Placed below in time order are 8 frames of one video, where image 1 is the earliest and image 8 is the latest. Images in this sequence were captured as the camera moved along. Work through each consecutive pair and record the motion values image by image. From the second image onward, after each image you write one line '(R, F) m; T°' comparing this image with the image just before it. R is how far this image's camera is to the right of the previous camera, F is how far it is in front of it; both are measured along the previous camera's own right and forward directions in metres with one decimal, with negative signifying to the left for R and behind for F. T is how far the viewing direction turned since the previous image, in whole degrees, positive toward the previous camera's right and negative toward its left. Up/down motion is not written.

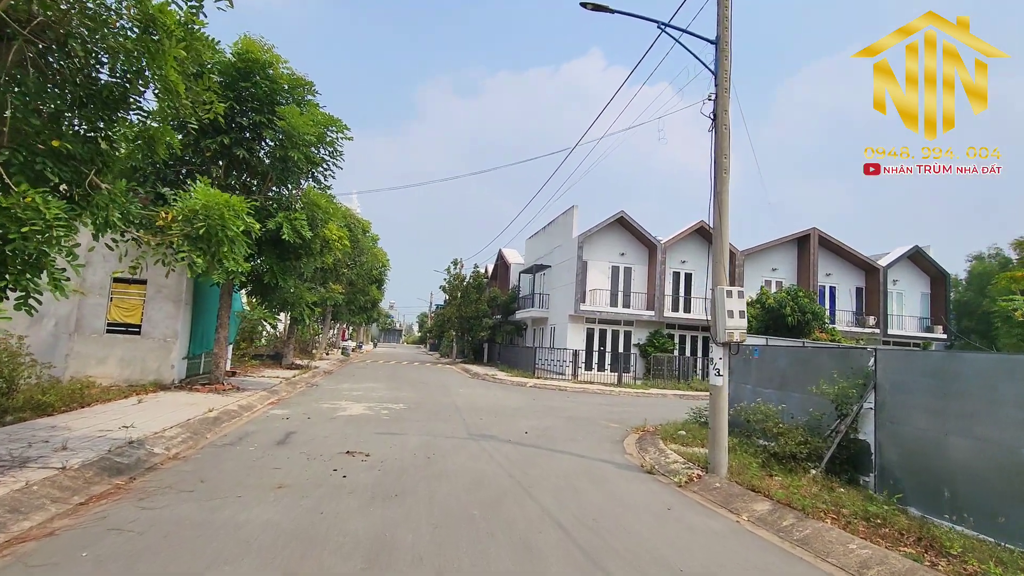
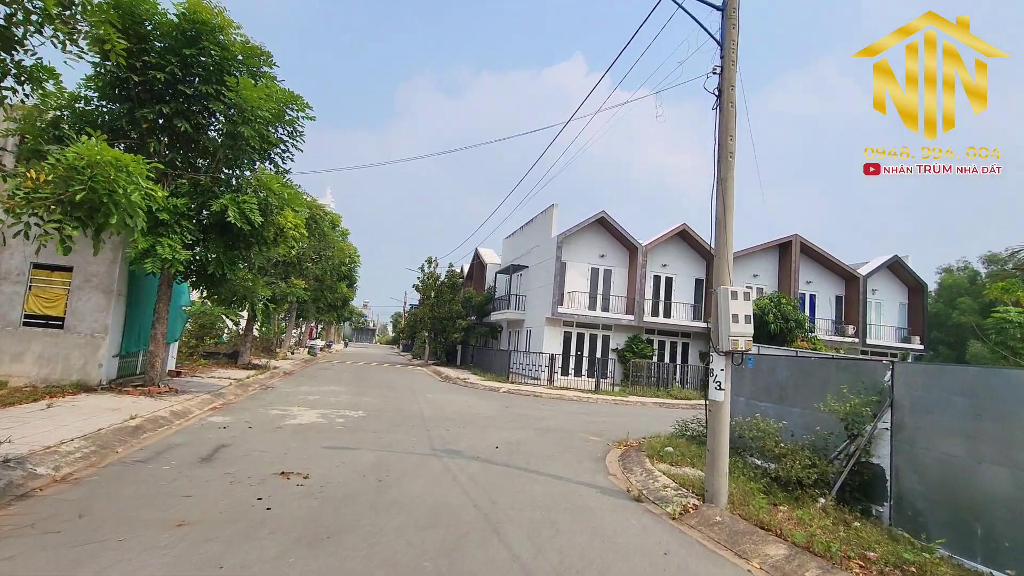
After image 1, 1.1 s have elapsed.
(+0.1, +1.1) m; +2°
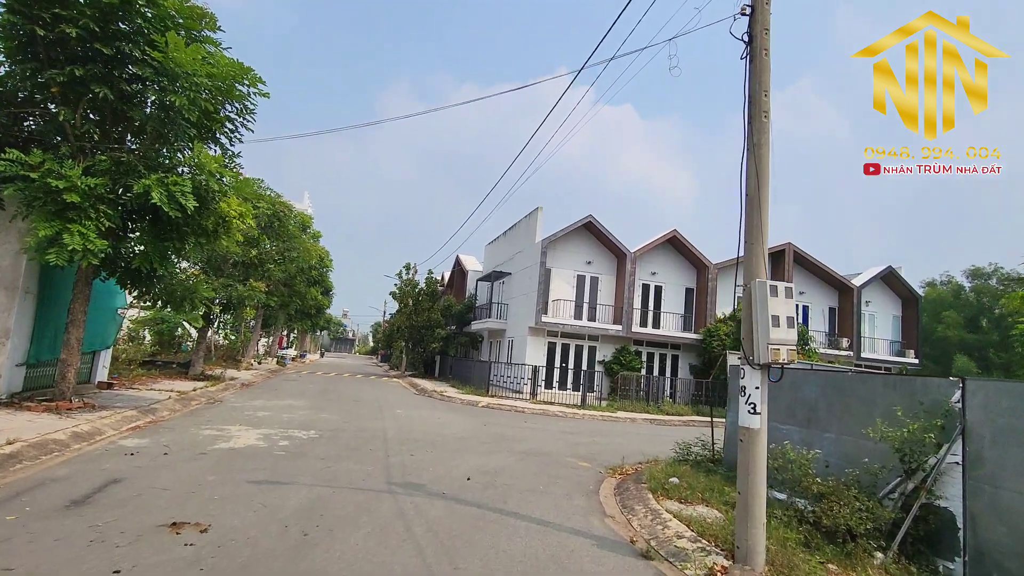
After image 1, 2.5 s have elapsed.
(+0.1, +1.6) m; +2°
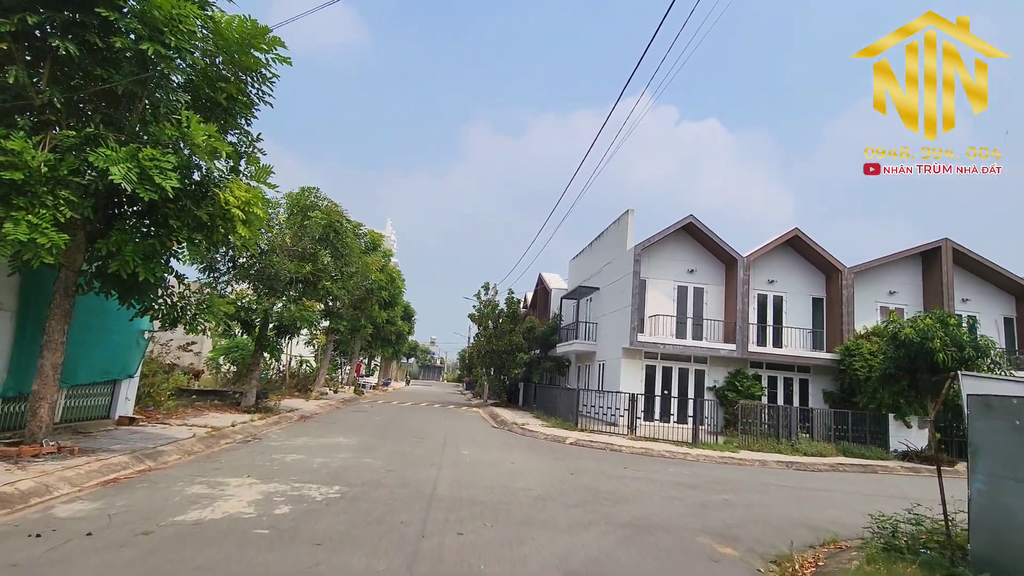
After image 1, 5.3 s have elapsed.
(-0.1, +3.1) m; -9°
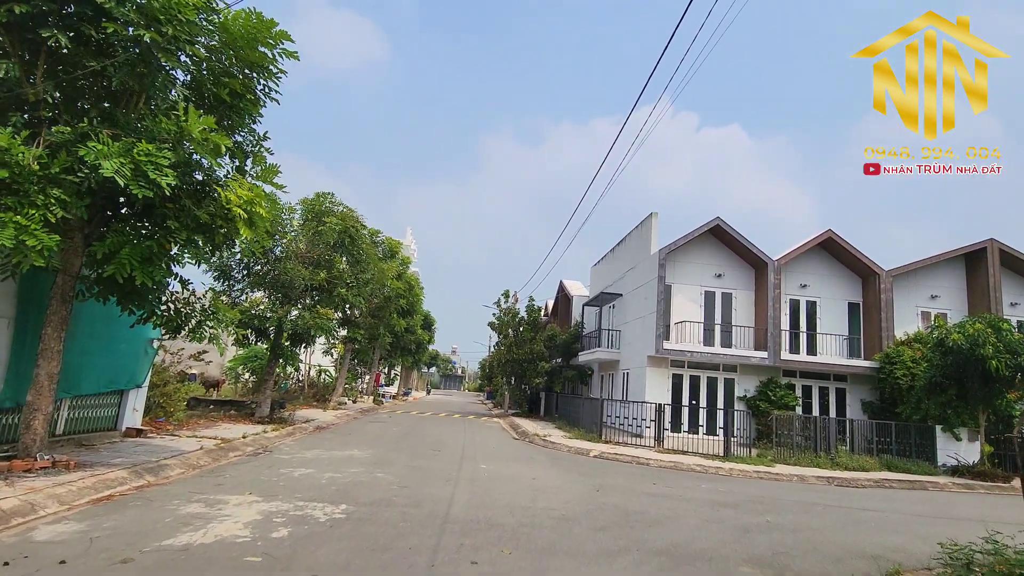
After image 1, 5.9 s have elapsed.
(0.0, +0.6) m; -2°
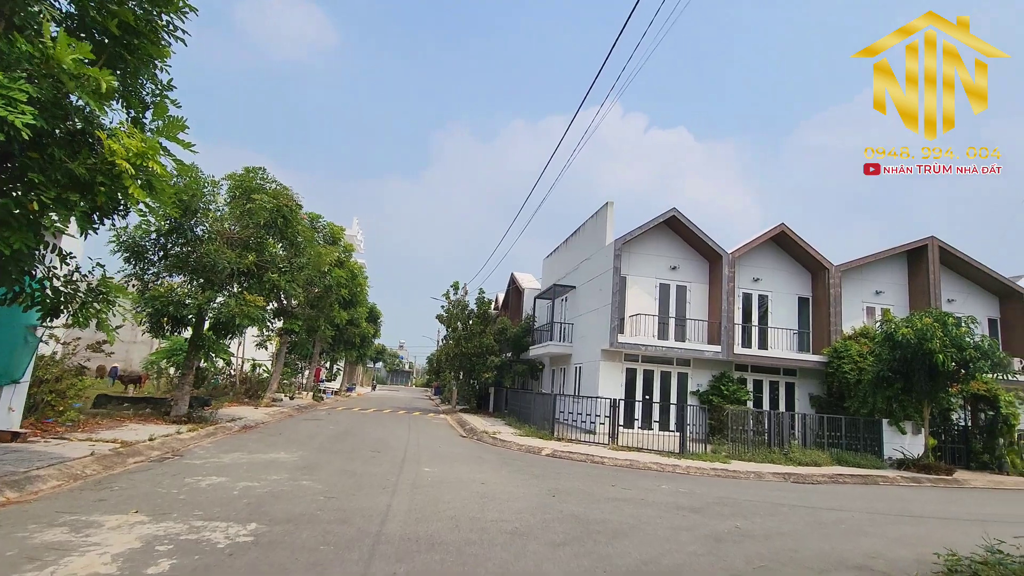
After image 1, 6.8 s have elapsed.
(0.0, +1.0) m; +5°
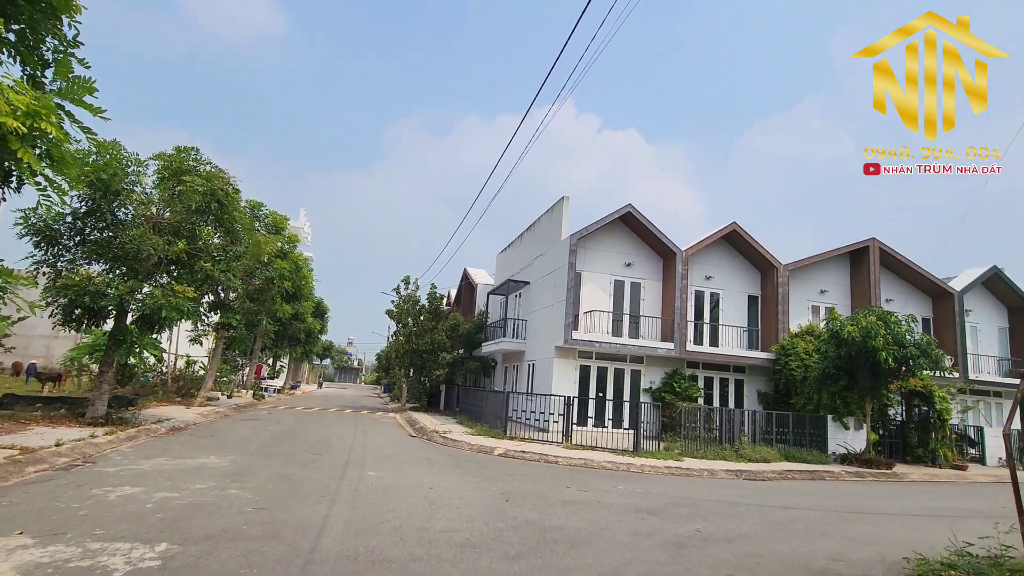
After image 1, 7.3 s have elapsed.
(0.0, +0.5) m; +5°
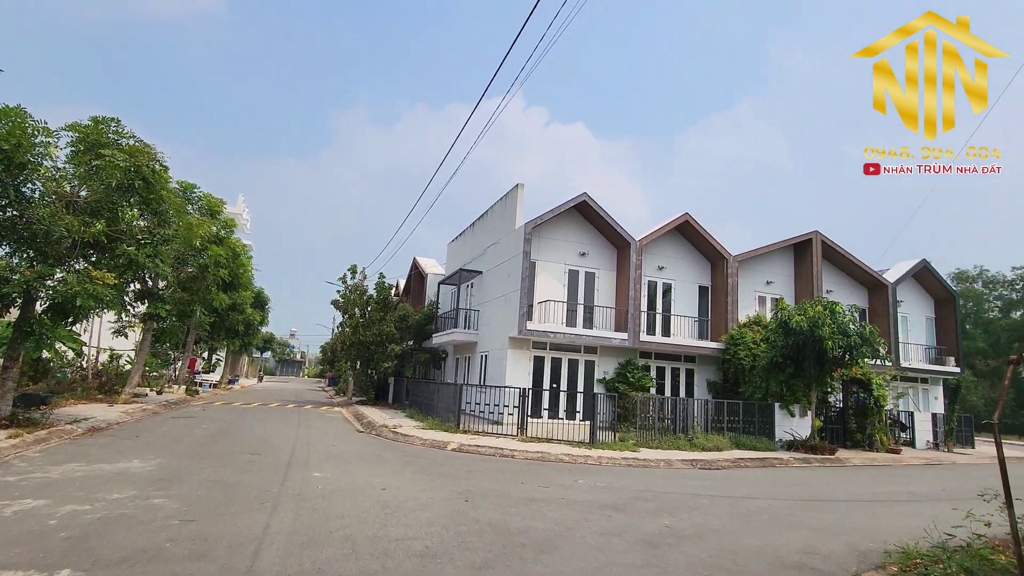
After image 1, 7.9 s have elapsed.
(-0.2, +0.5) m; +5°
